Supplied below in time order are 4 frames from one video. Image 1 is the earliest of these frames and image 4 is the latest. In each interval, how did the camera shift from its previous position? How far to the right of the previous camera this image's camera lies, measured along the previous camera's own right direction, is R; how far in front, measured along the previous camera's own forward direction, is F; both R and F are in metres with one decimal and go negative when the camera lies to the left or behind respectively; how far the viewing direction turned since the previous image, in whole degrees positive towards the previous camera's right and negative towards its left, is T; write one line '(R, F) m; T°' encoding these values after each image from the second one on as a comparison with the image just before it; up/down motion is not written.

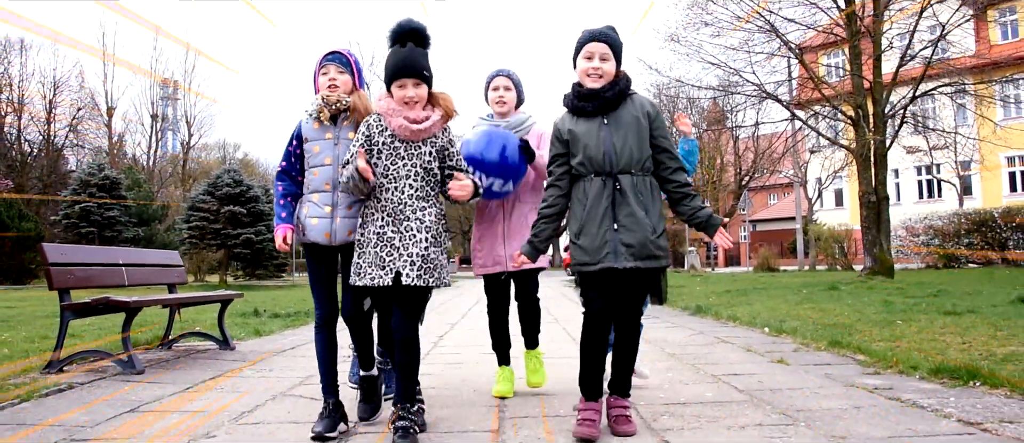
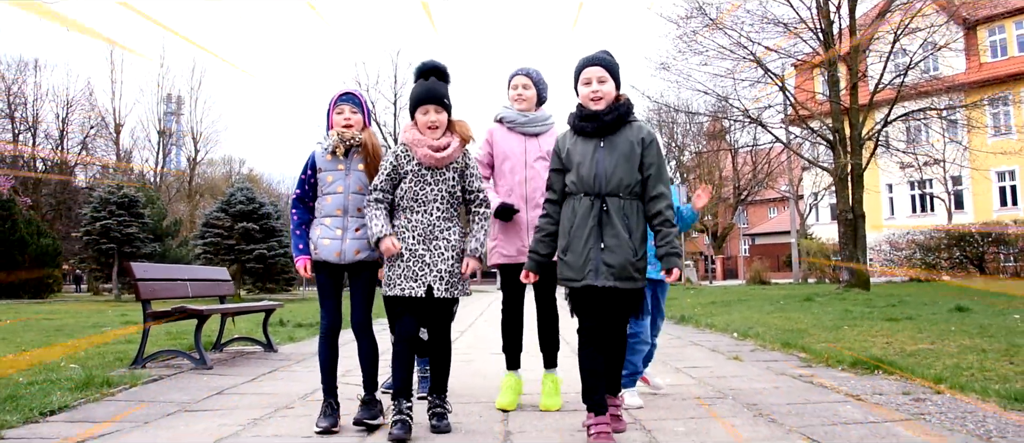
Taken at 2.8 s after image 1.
(0.0, -1.0) m; 0°
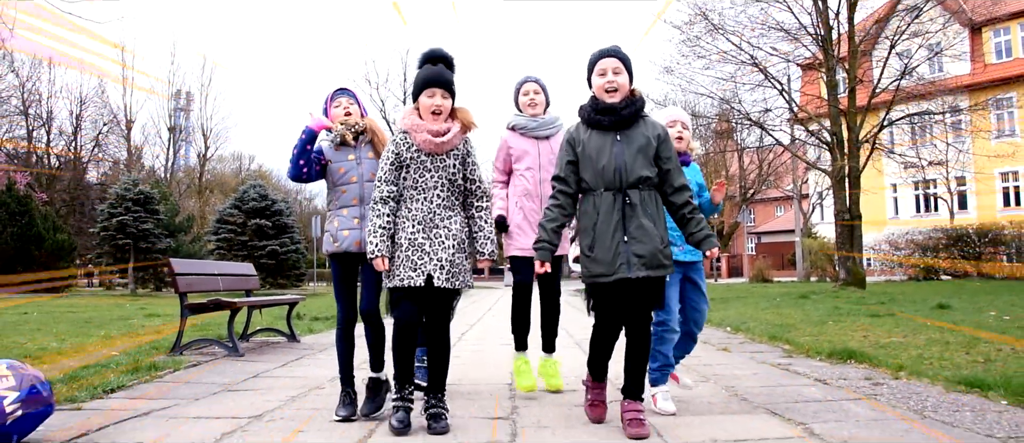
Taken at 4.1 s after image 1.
(0.0, -0.5) m; -1°
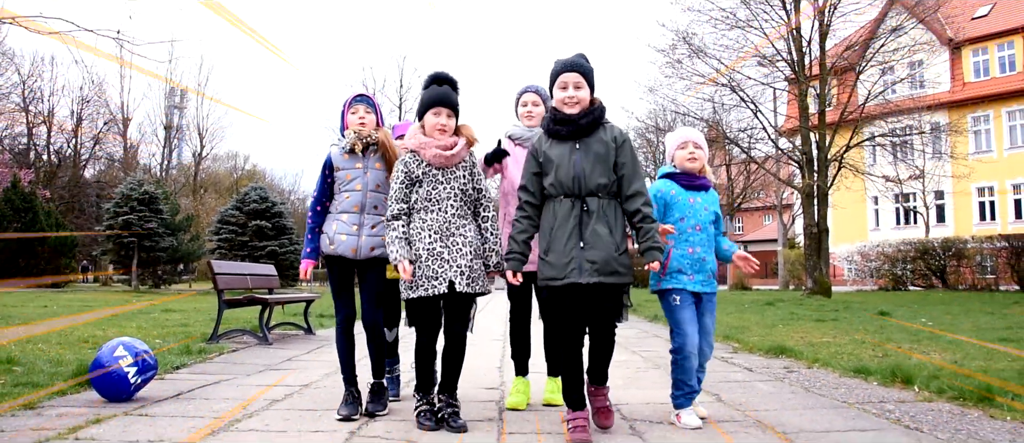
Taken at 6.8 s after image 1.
(0.0, -1.0) m; +1°
